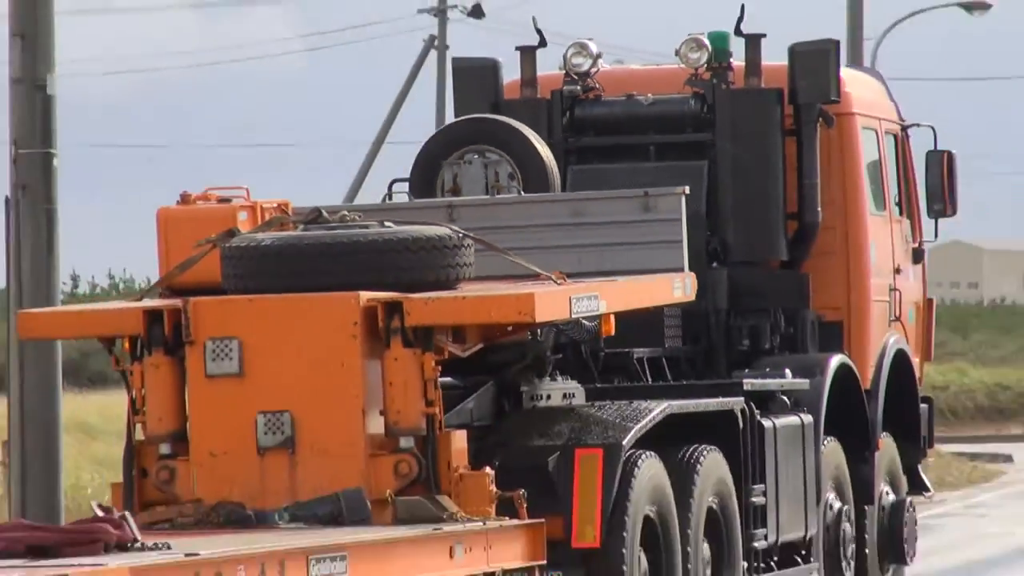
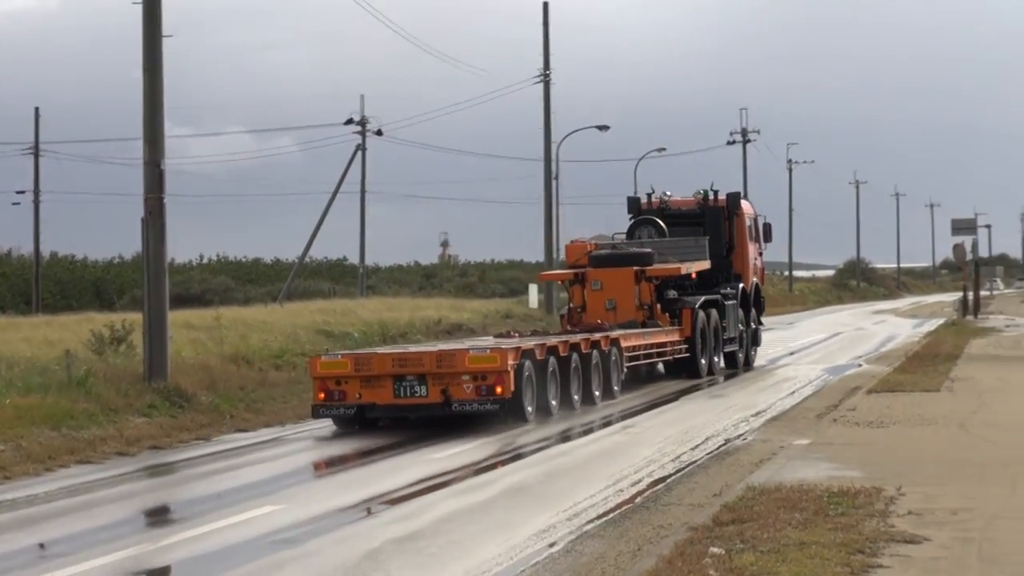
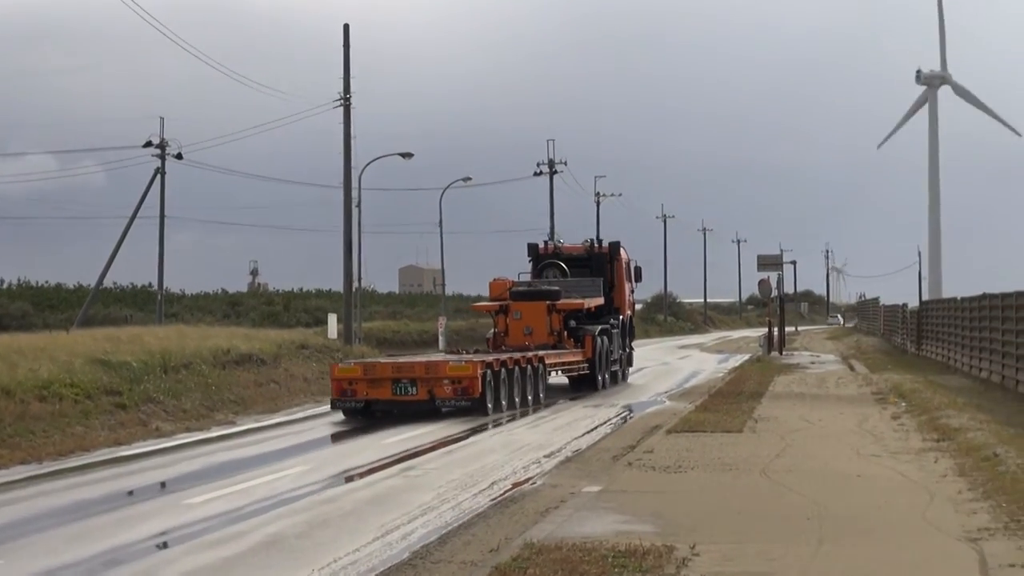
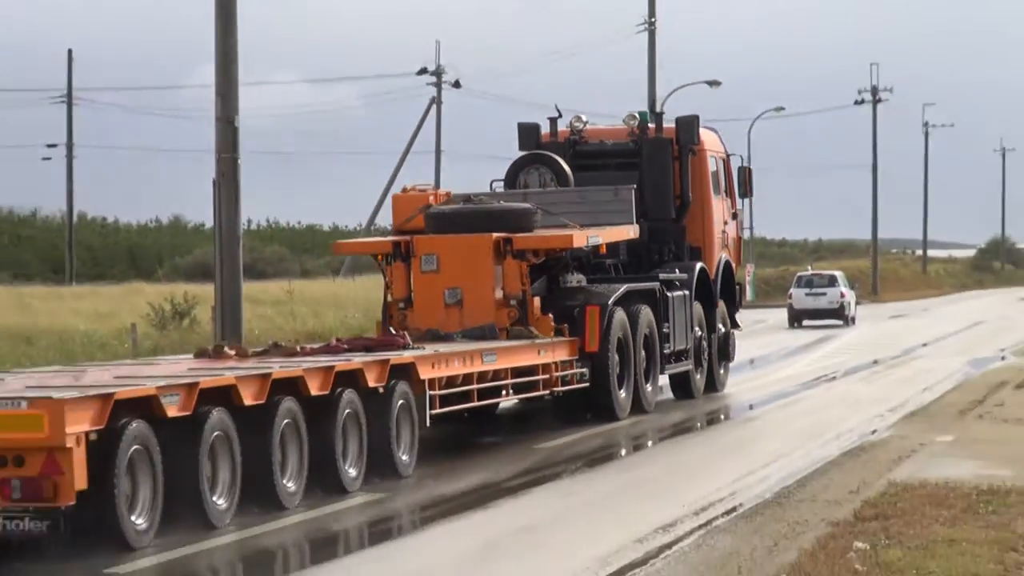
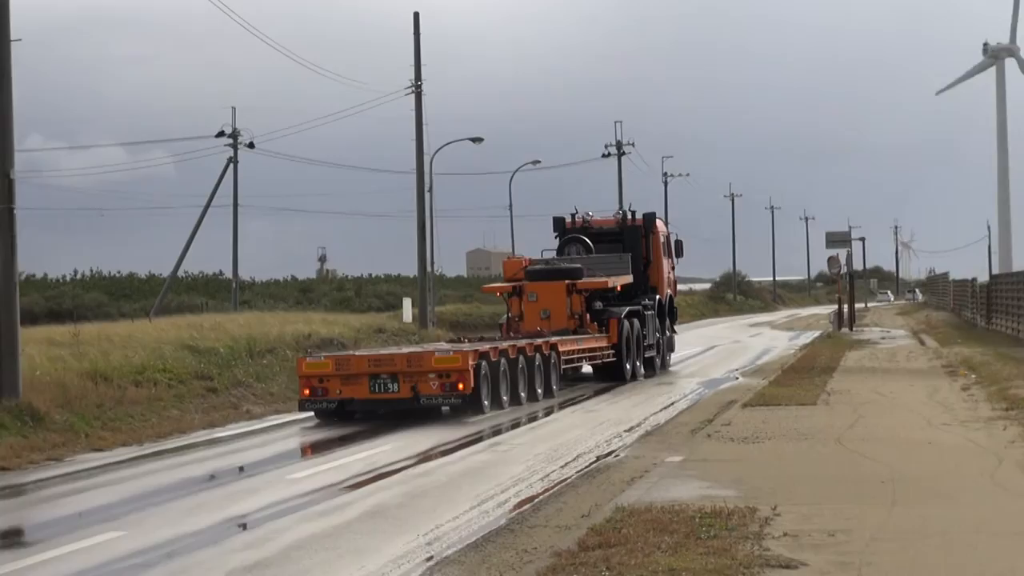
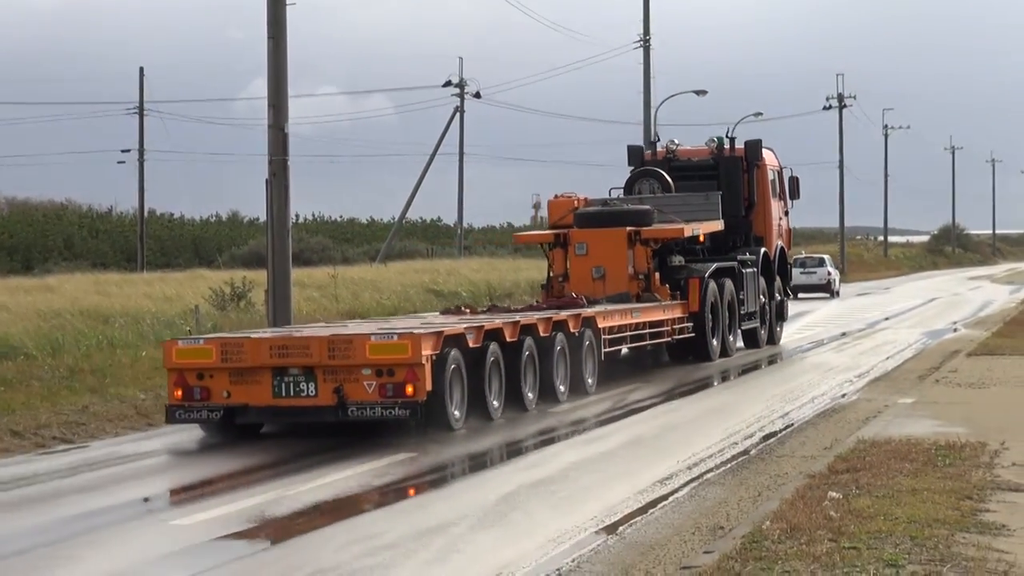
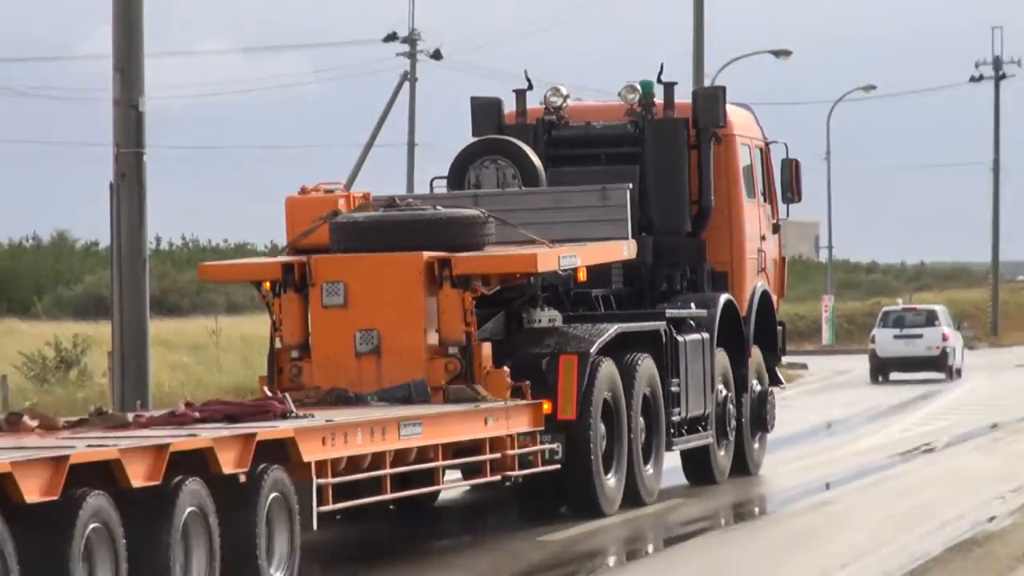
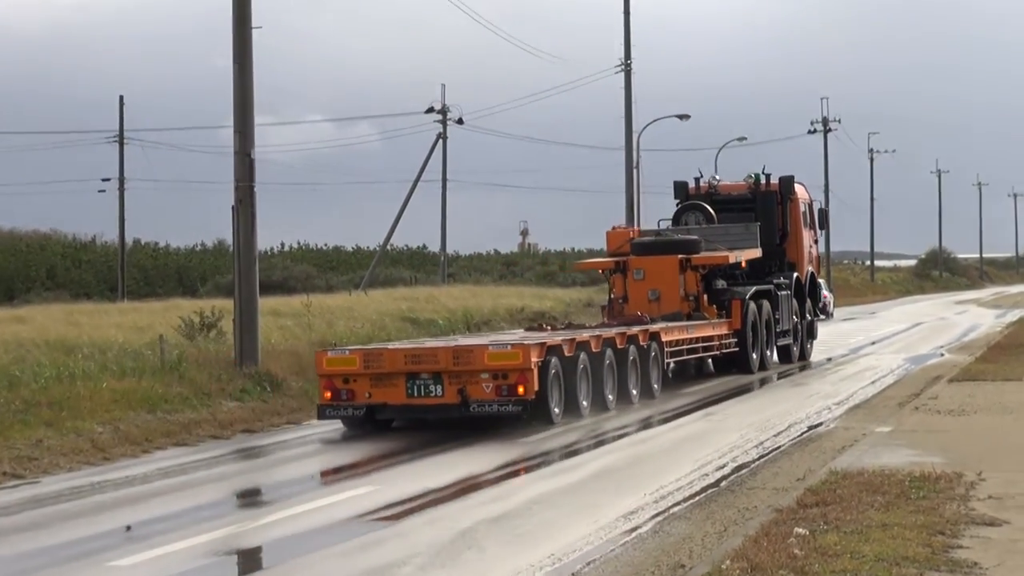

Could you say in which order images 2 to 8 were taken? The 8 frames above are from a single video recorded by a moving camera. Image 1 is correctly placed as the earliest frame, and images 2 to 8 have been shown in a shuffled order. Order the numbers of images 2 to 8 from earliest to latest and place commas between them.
7, 4, 6, 8, 2, 5, 3
